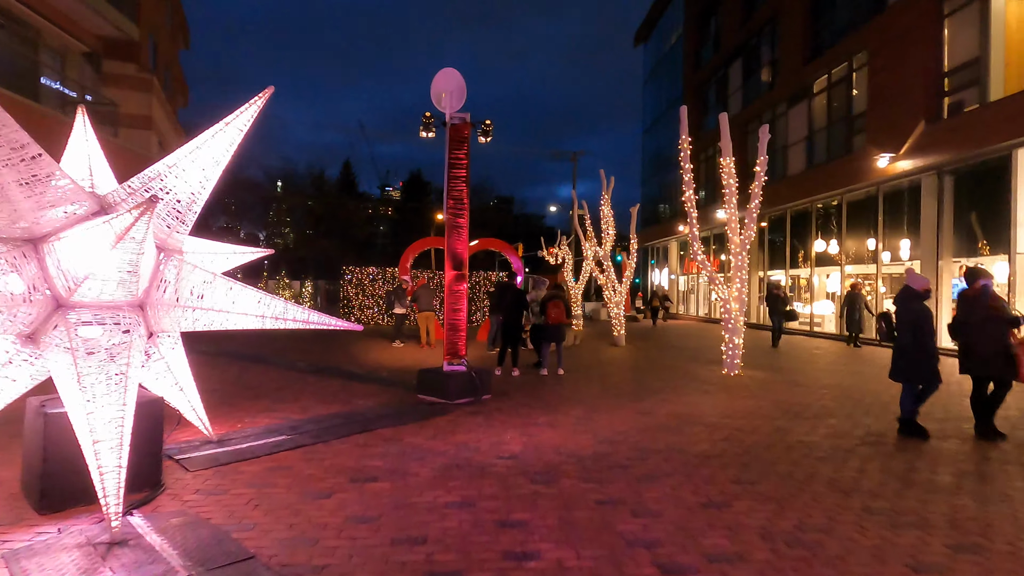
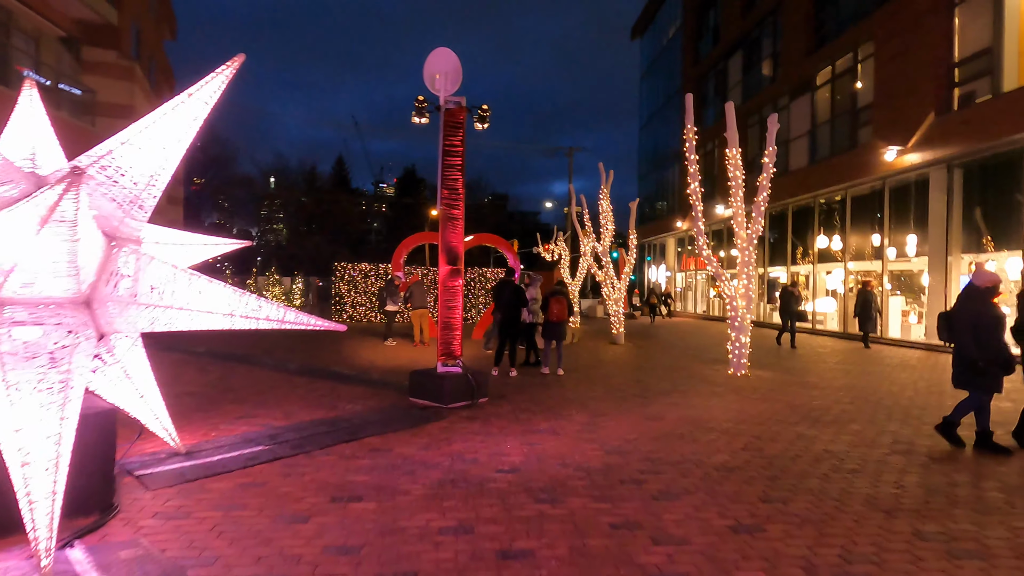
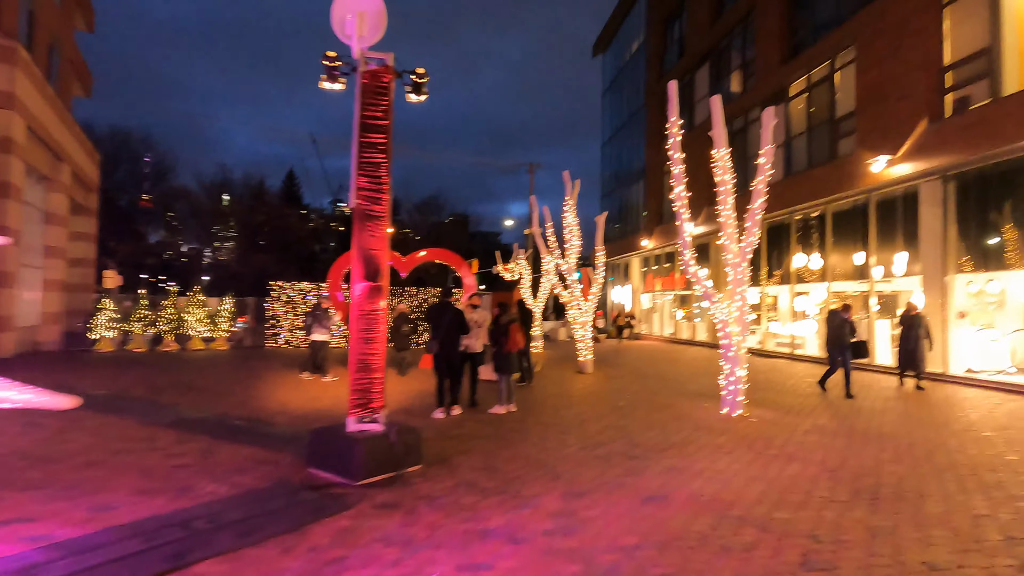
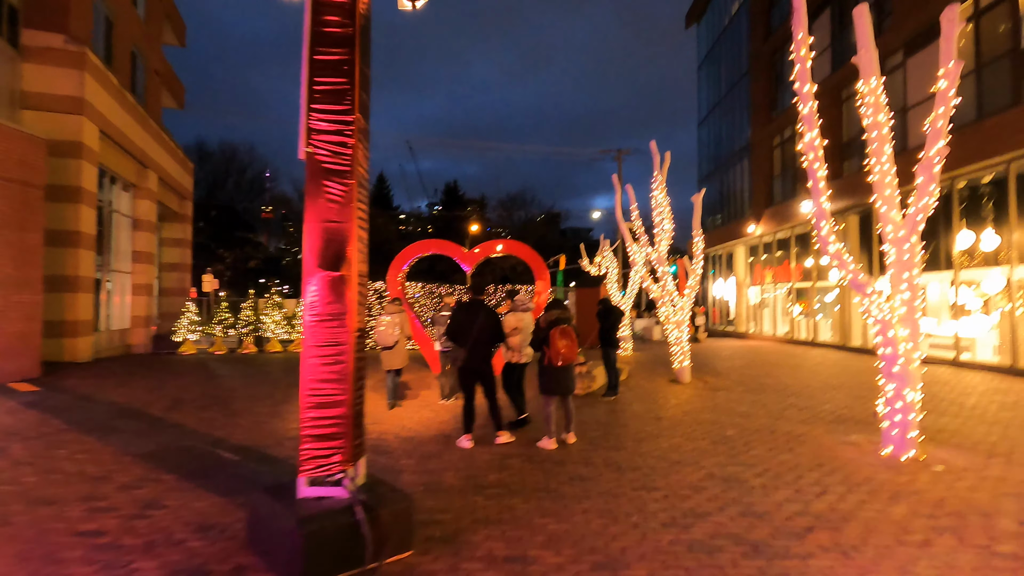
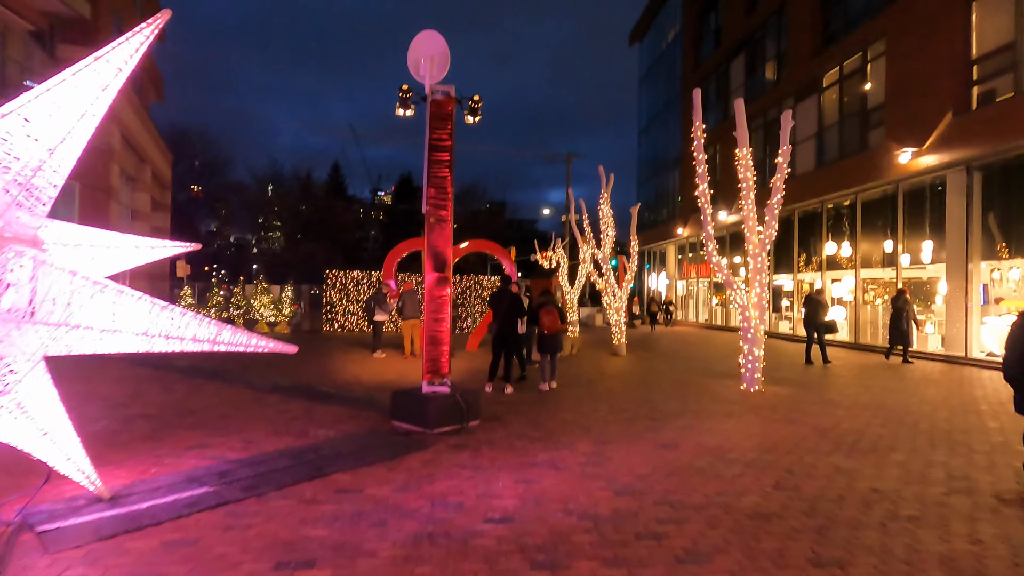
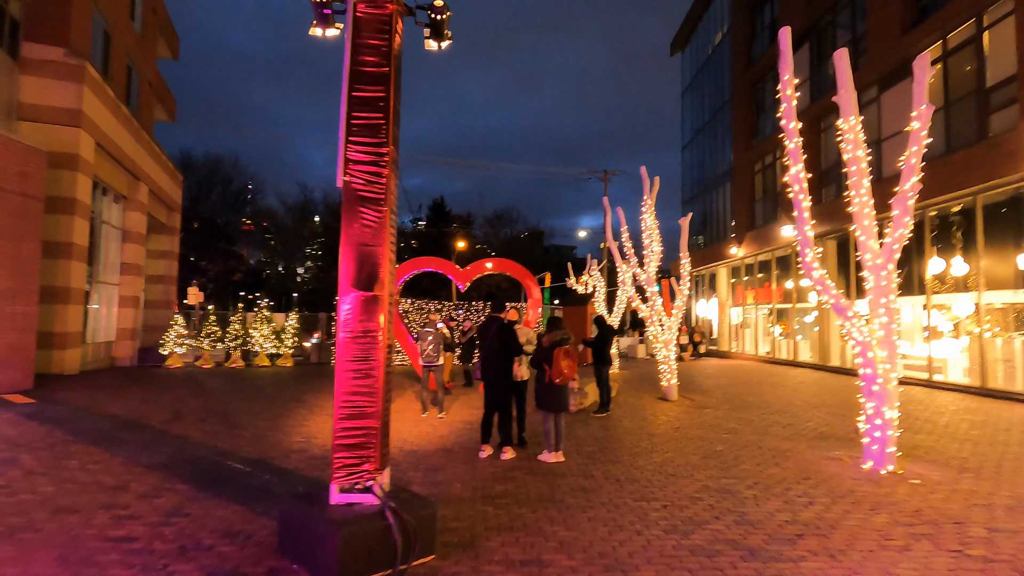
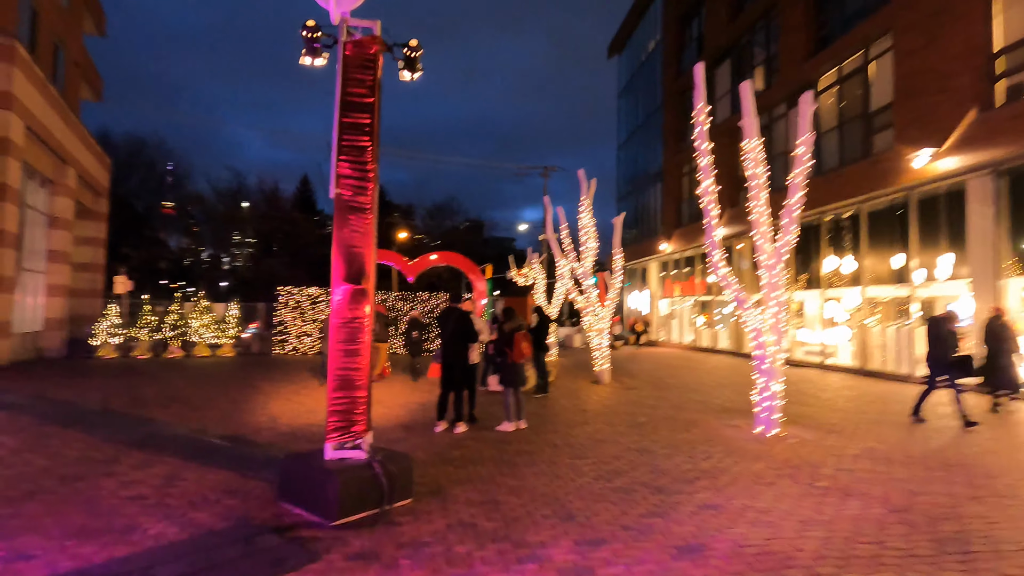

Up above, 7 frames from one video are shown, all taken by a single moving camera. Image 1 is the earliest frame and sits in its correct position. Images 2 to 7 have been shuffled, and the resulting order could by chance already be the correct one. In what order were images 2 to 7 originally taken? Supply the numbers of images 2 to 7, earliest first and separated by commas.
2, 5, 3, 7, 6, 4
